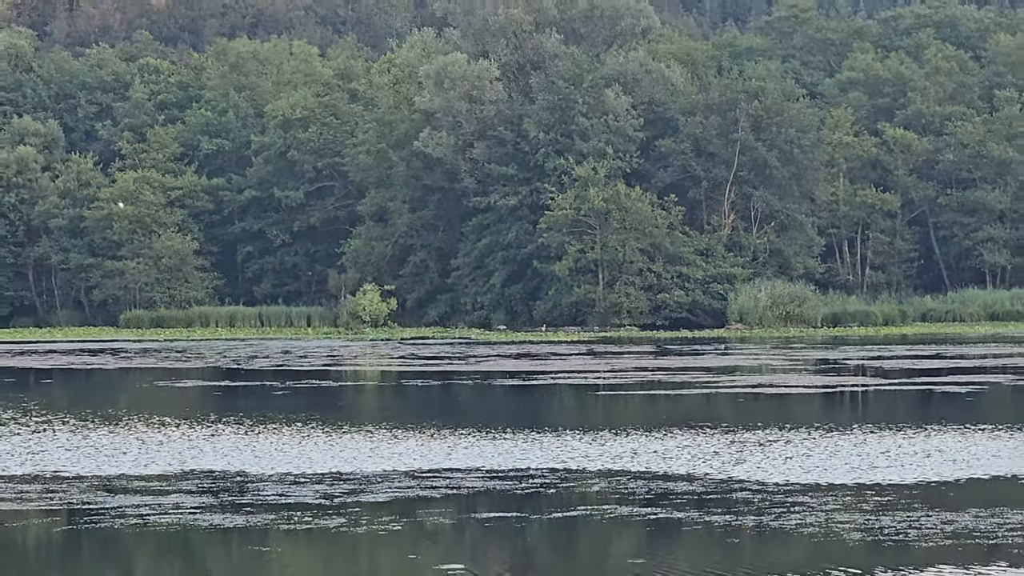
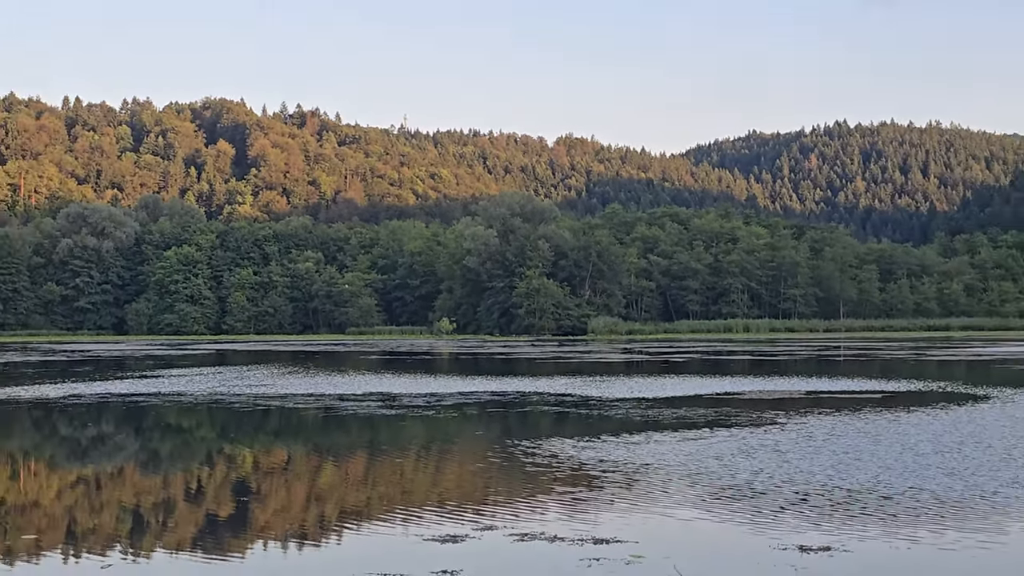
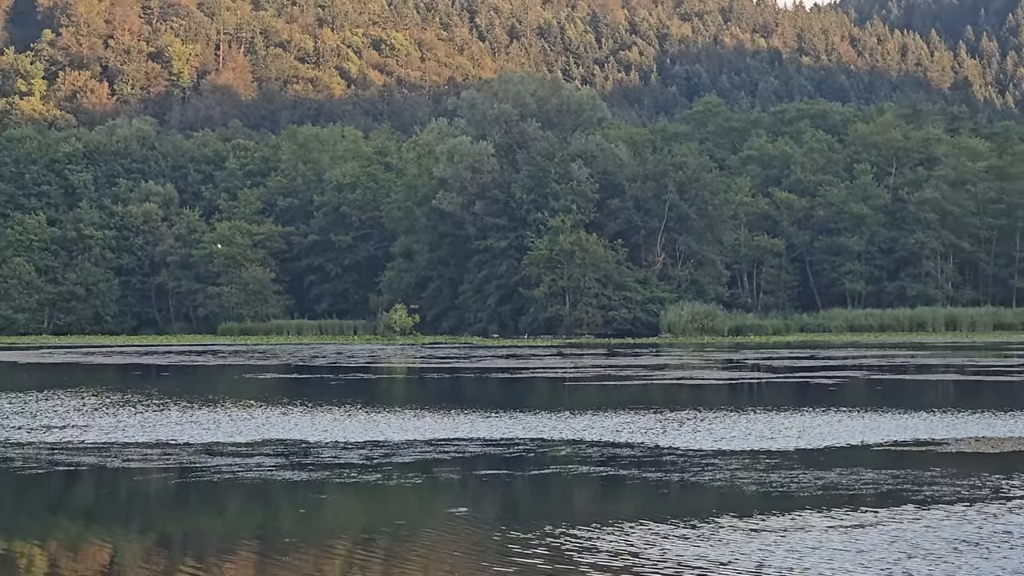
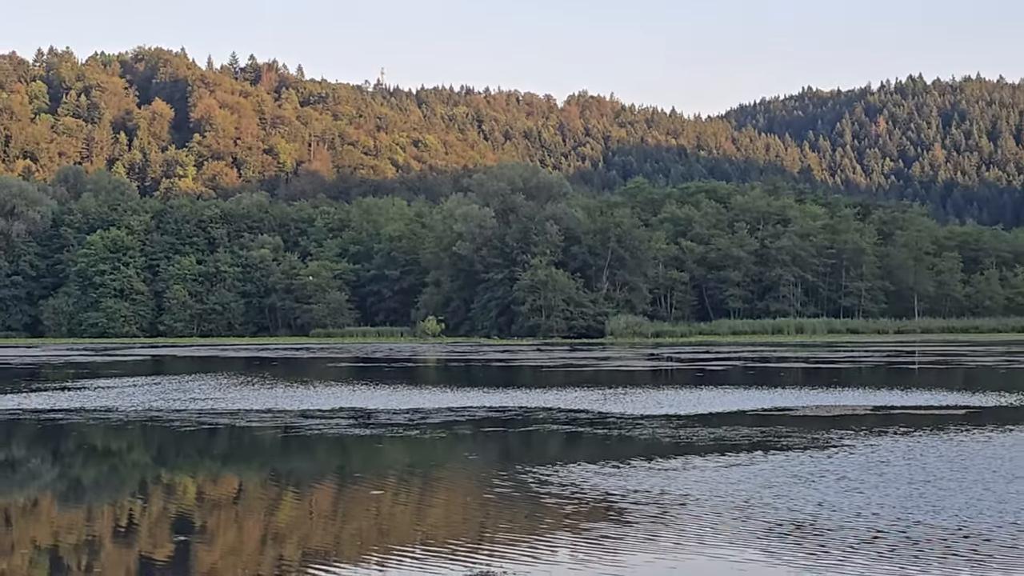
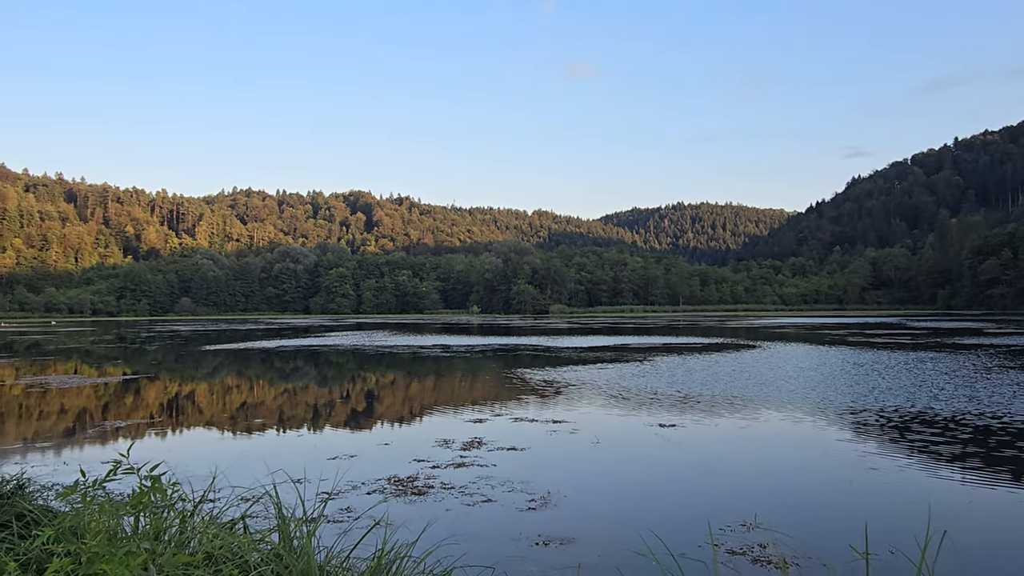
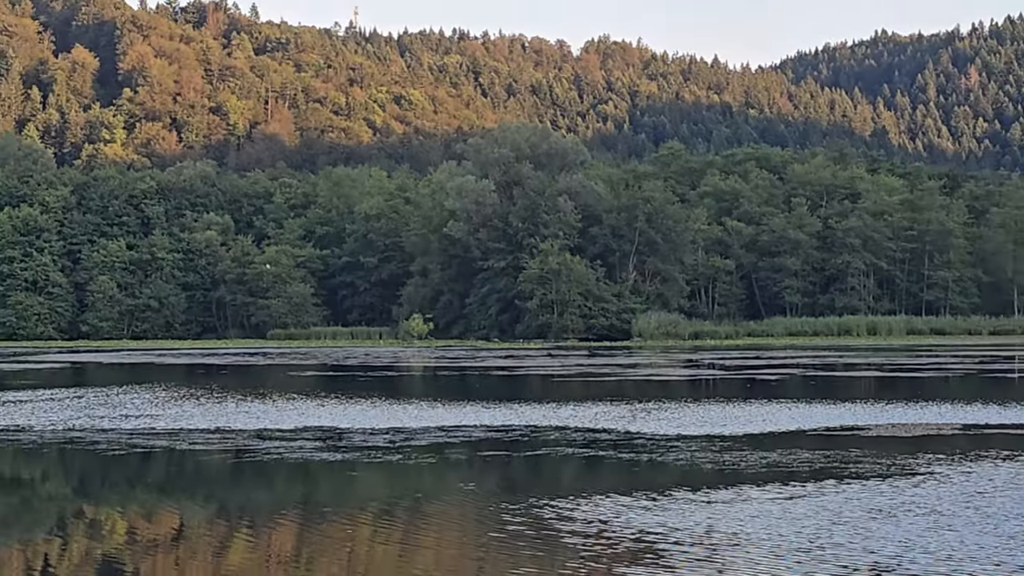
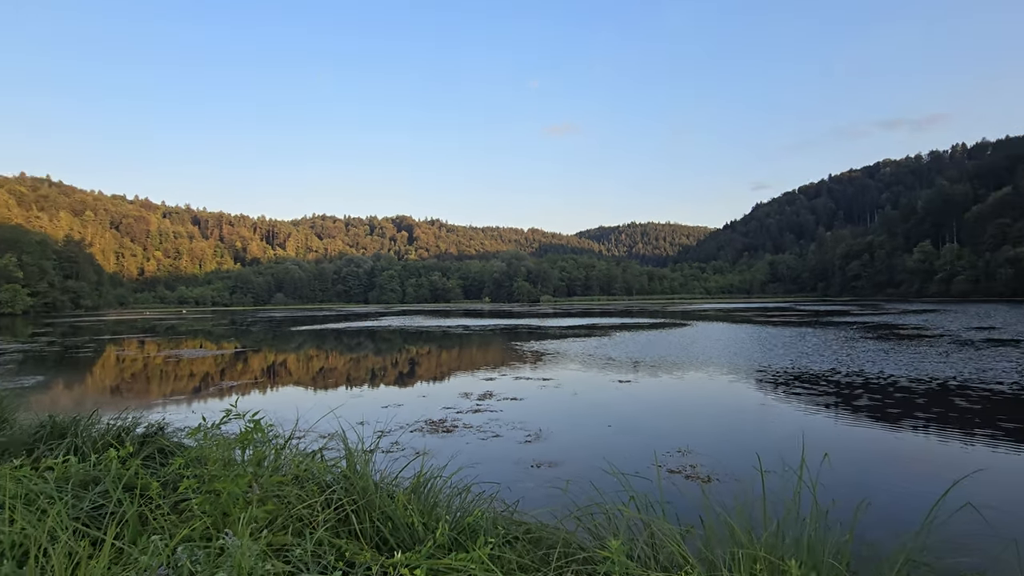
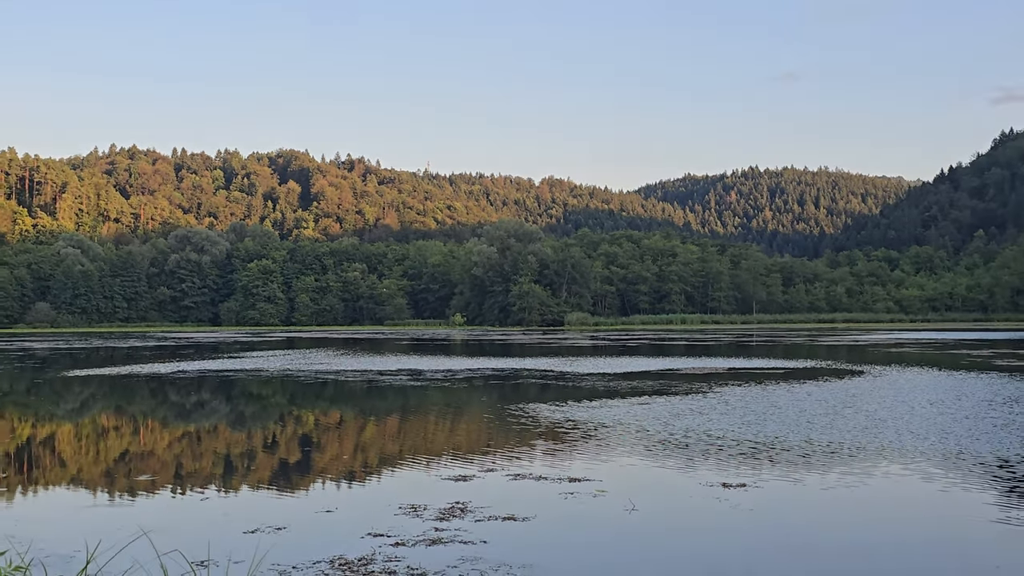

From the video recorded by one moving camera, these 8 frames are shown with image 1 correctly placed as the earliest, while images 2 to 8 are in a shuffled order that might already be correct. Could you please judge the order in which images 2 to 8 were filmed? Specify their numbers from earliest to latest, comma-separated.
3, 6, 4, 2, 8, 5, 7
